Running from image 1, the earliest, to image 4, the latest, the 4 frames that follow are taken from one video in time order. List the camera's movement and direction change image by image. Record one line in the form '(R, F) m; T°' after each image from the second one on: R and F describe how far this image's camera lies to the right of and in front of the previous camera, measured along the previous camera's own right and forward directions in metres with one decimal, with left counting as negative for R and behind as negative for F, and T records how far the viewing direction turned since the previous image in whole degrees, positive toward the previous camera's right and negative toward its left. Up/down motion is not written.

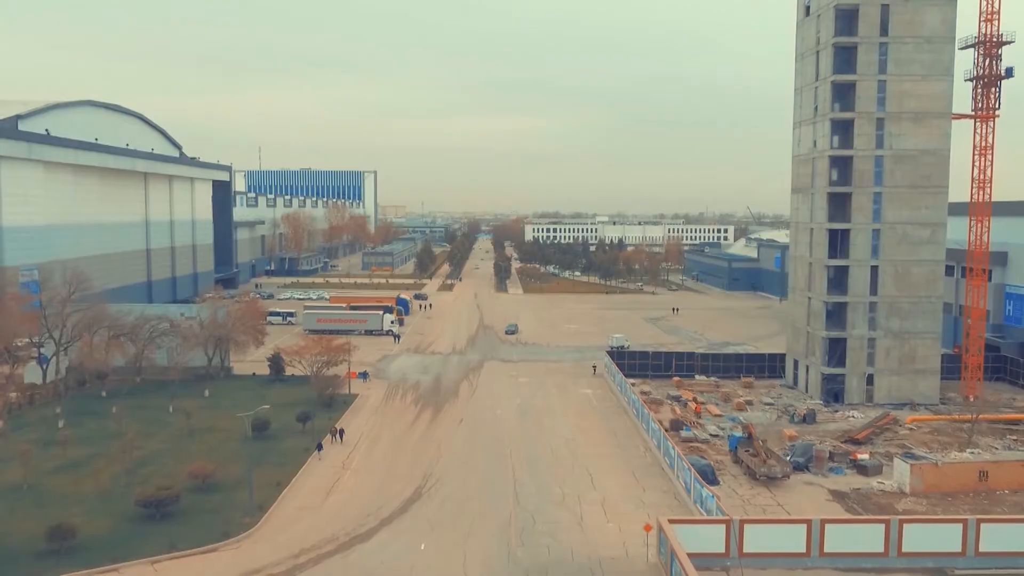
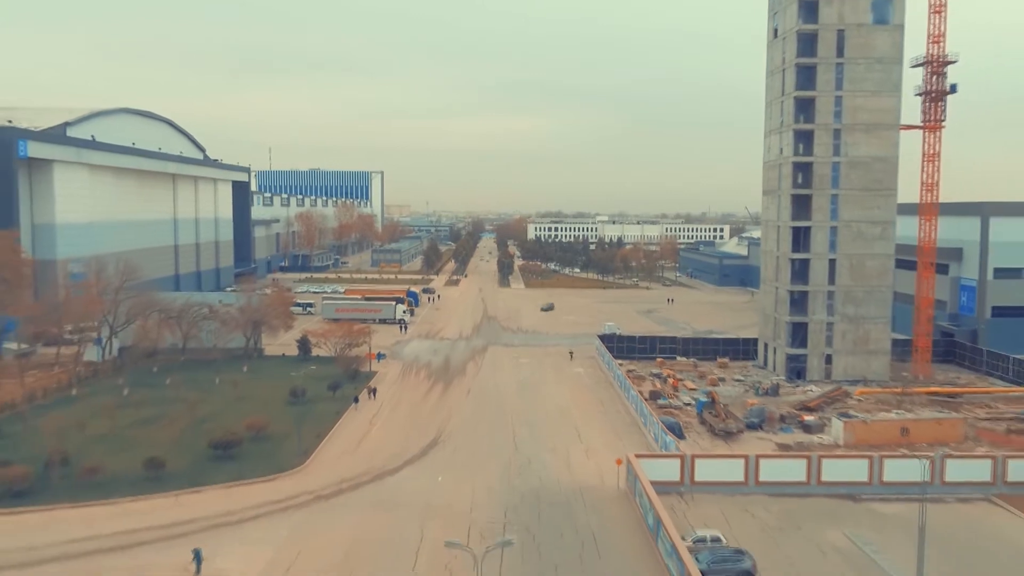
(0.0, -2.2) m; 0°
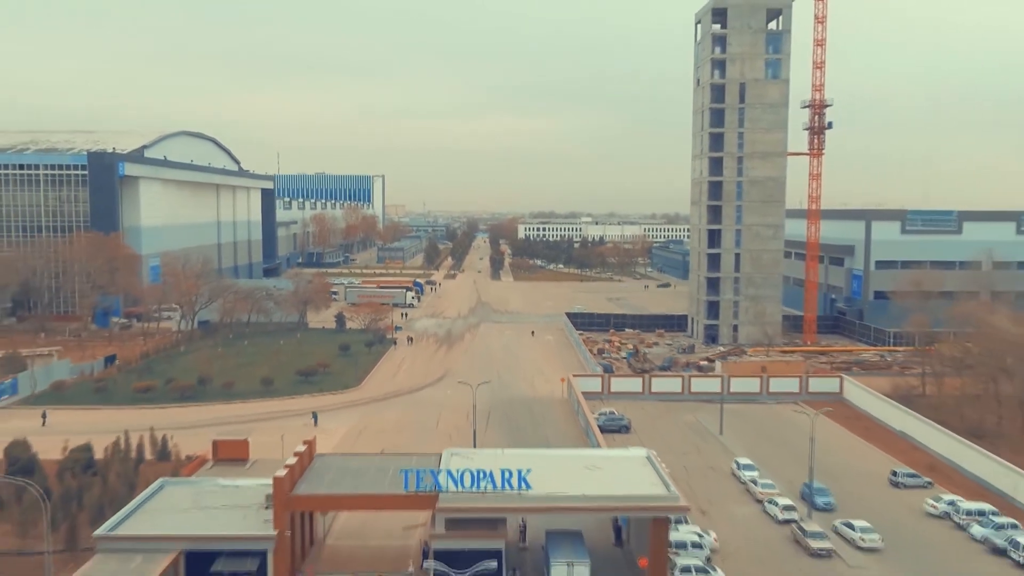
(+0.2, -6.0) m; 0°
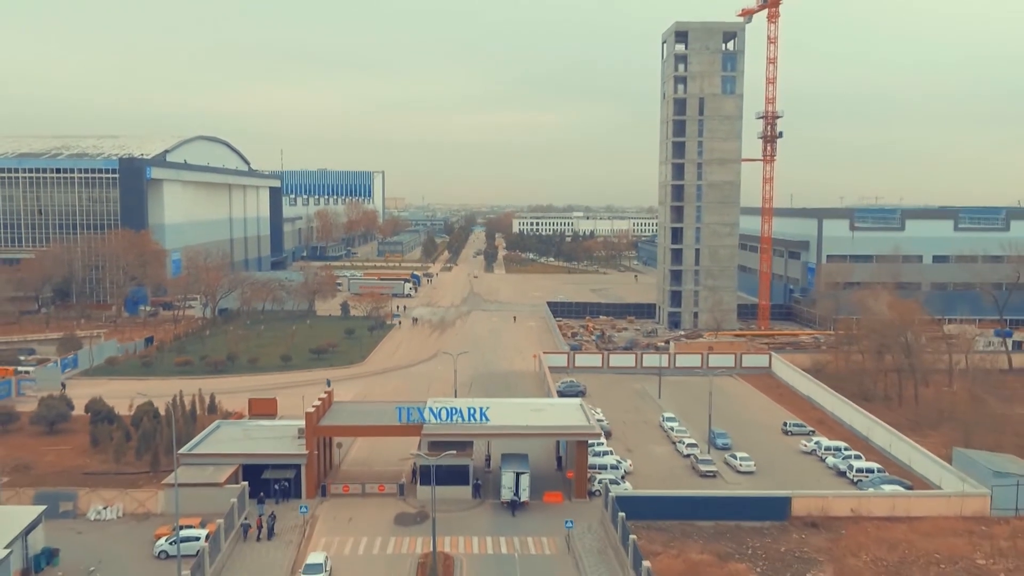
(+0.3, -3.1) m; 0°
